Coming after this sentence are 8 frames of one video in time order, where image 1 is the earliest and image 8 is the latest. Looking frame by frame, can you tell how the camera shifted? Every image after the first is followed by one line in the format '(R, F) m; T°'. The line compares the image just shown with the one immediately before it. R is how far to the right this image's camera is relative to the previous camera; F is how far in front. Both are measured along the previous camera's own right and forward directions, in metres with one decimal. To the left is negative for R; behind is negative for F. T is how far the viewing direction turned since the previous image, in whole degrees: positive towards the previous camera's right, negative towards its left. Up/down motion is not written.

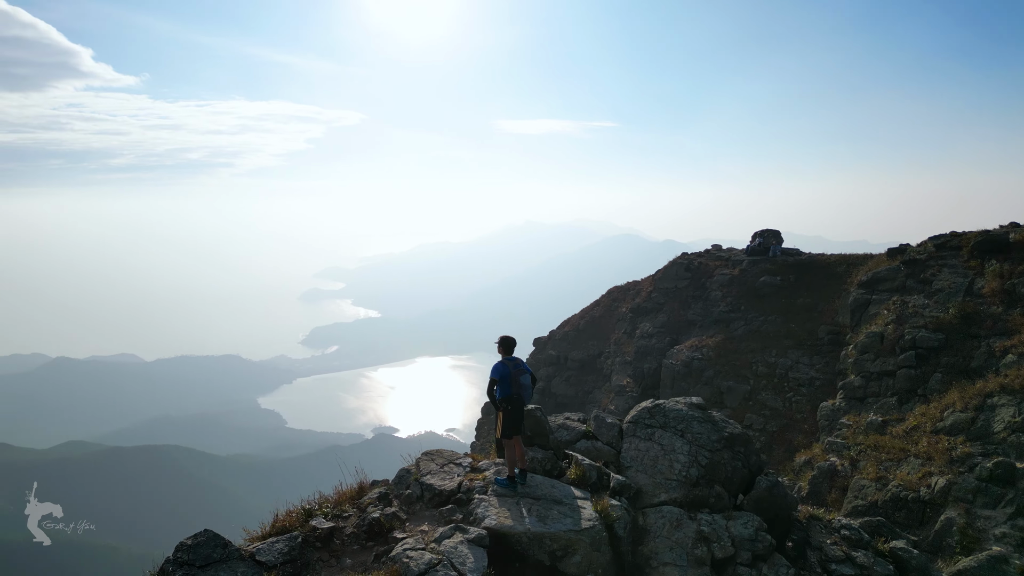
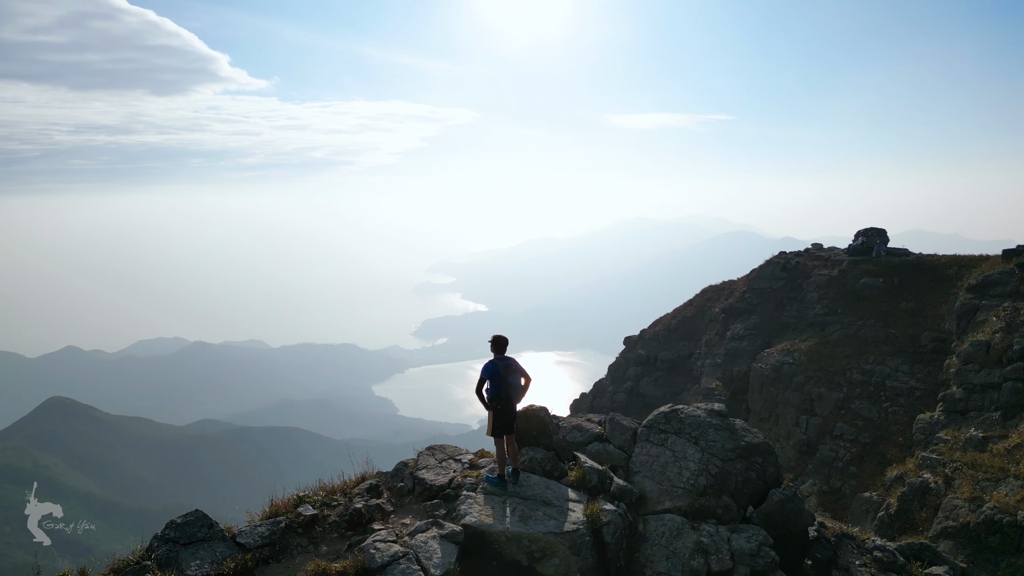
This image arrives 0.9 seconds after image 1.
(+1.2, +0.1) m; -8°
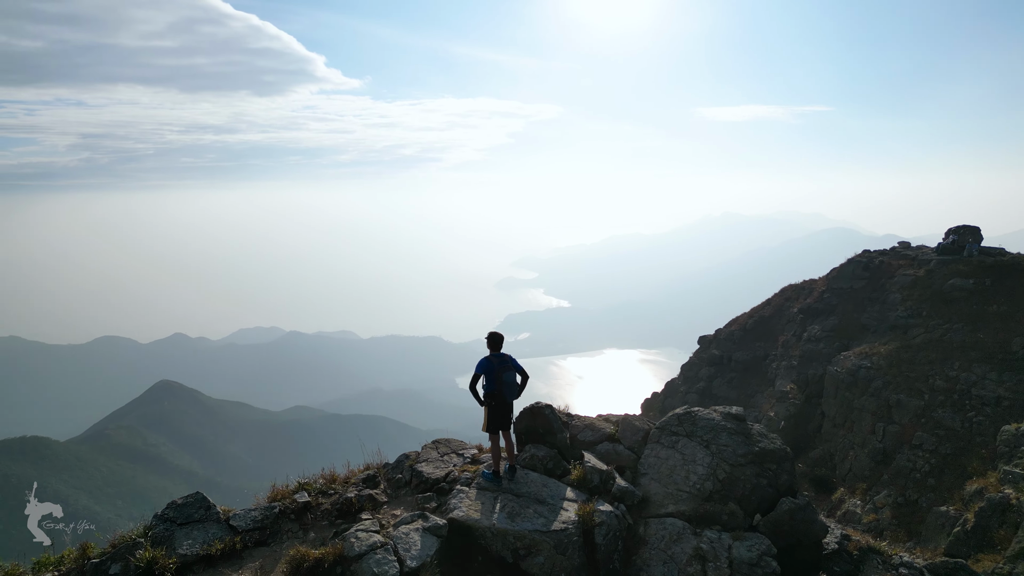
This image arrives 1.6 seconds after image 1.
(+0.9, +0.1) m; -6°
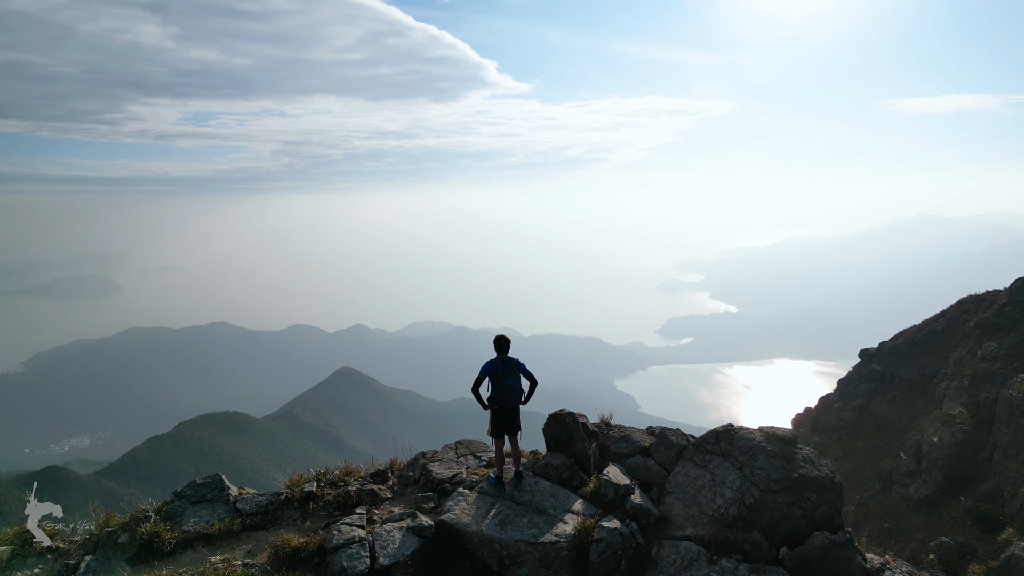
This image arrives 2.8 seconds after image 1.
(+1.6, +0.3) m; -12°
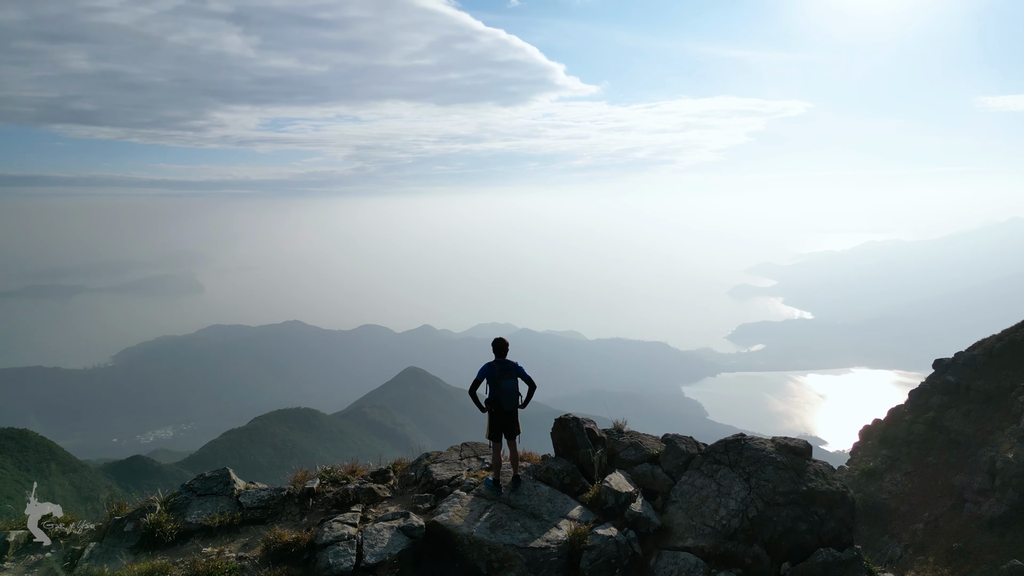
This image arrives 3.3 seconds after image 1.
(+0.7, +0.1) m; -5°
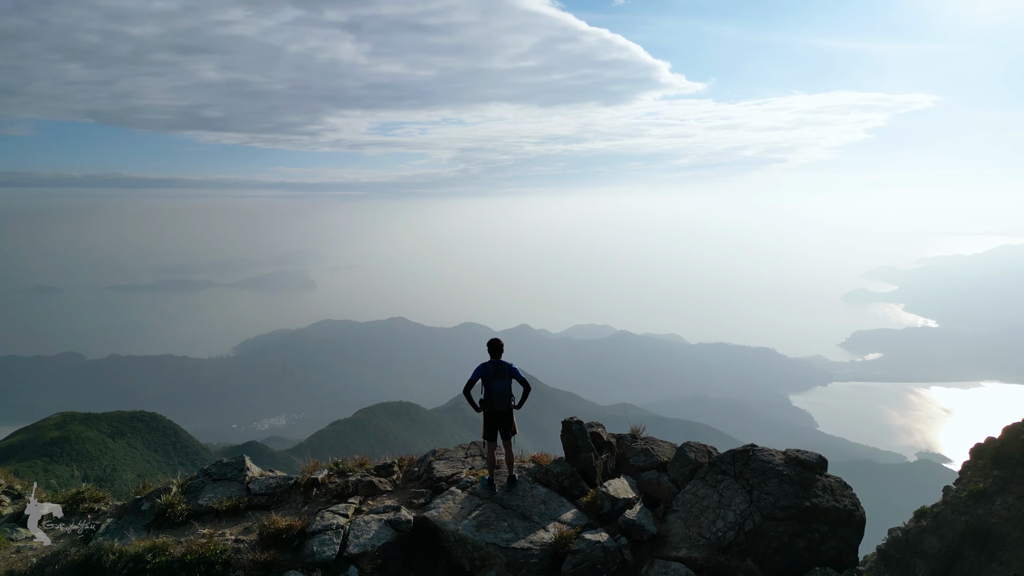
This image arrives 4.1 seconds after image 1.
(+1.1, 0.0) m; -8°
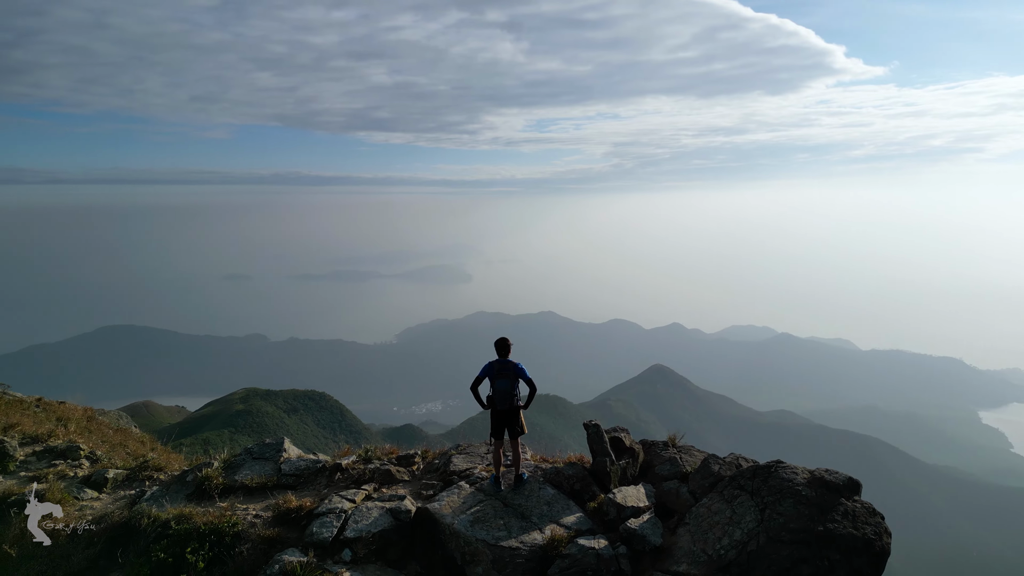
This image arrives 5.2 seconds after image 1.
(+1.5, +0.1) m; -12°
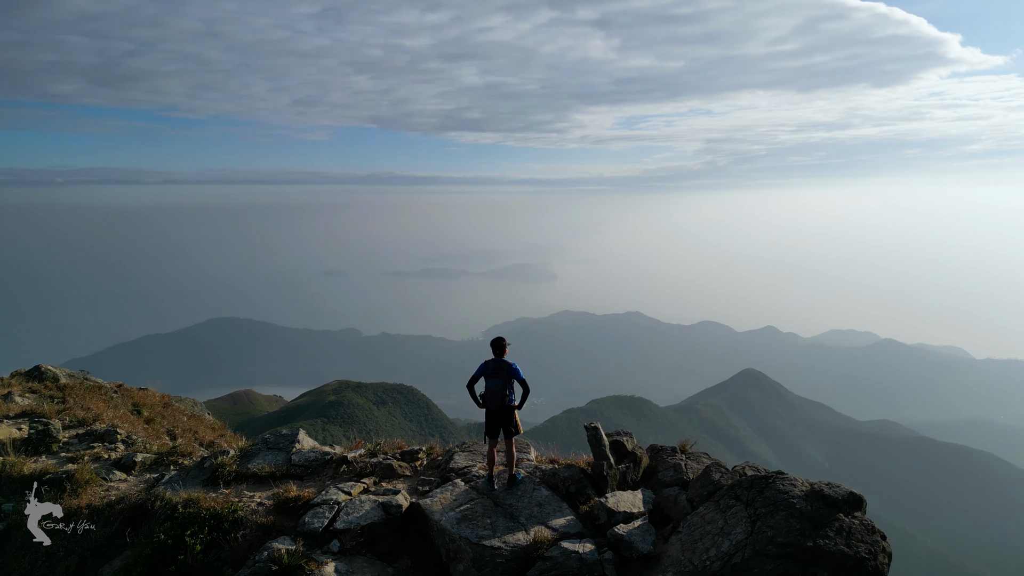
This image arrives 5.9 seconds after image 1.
(+1.0, +0.1) m; -7°
